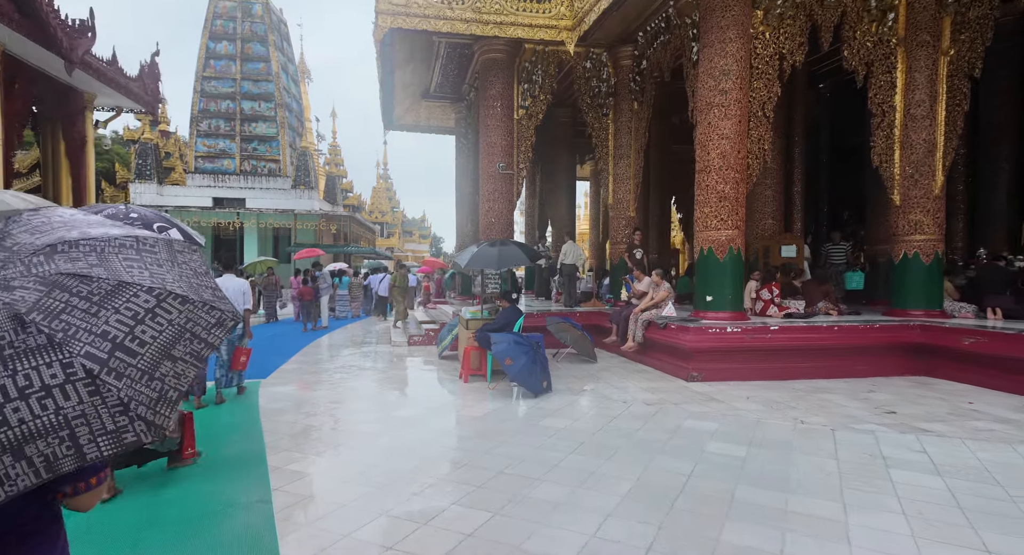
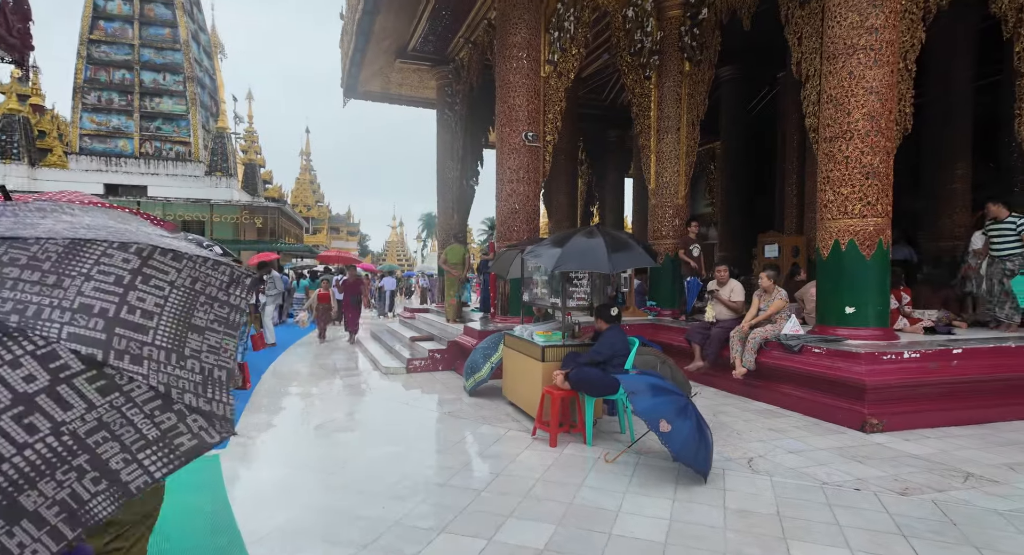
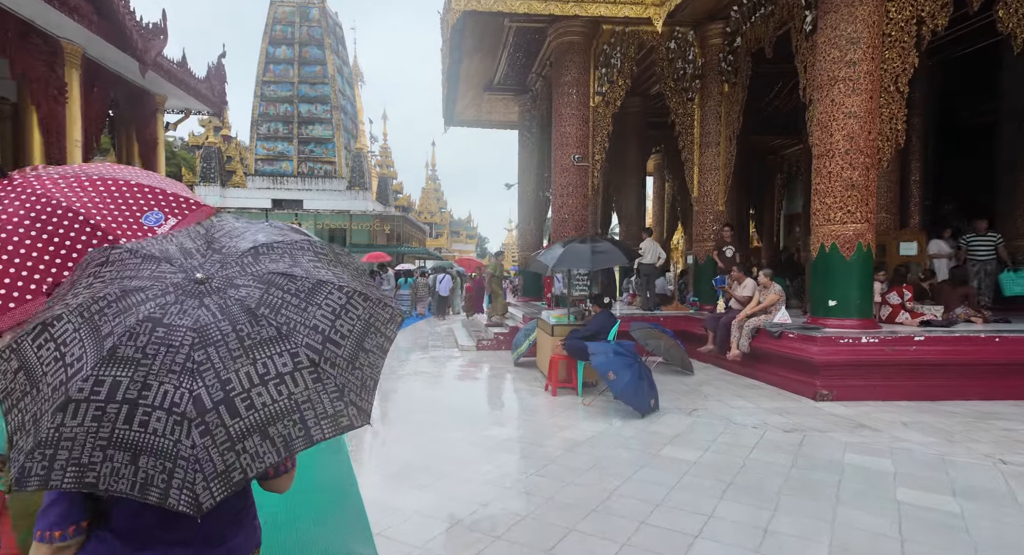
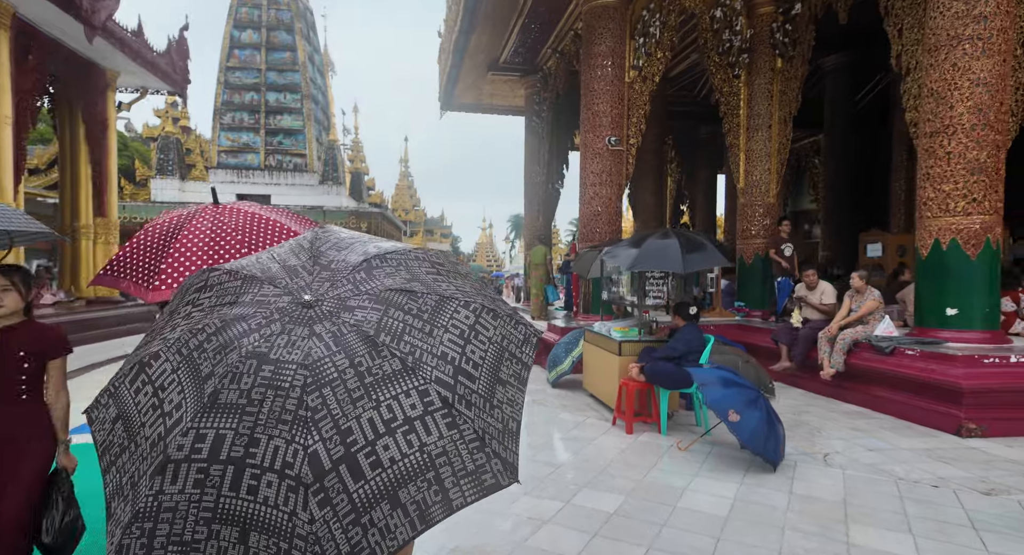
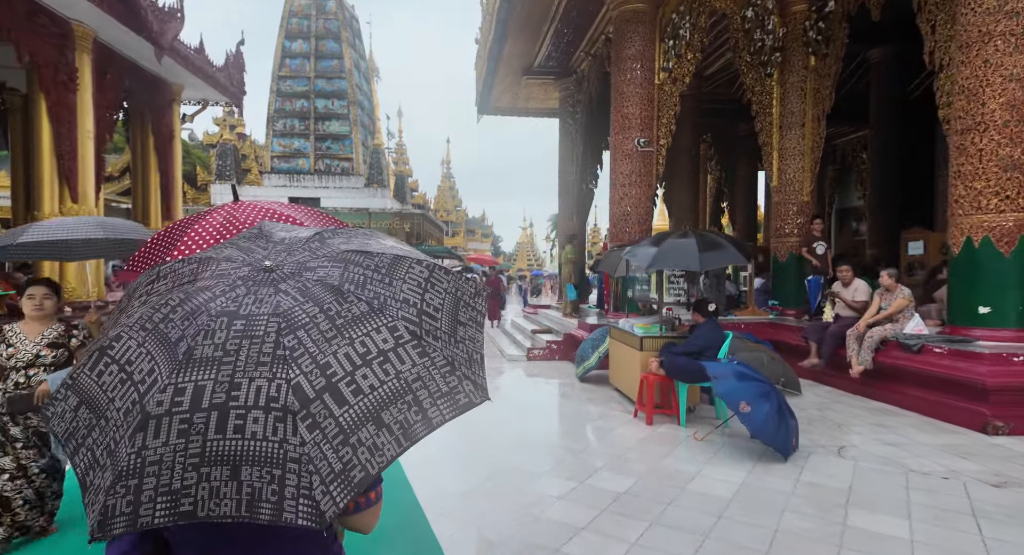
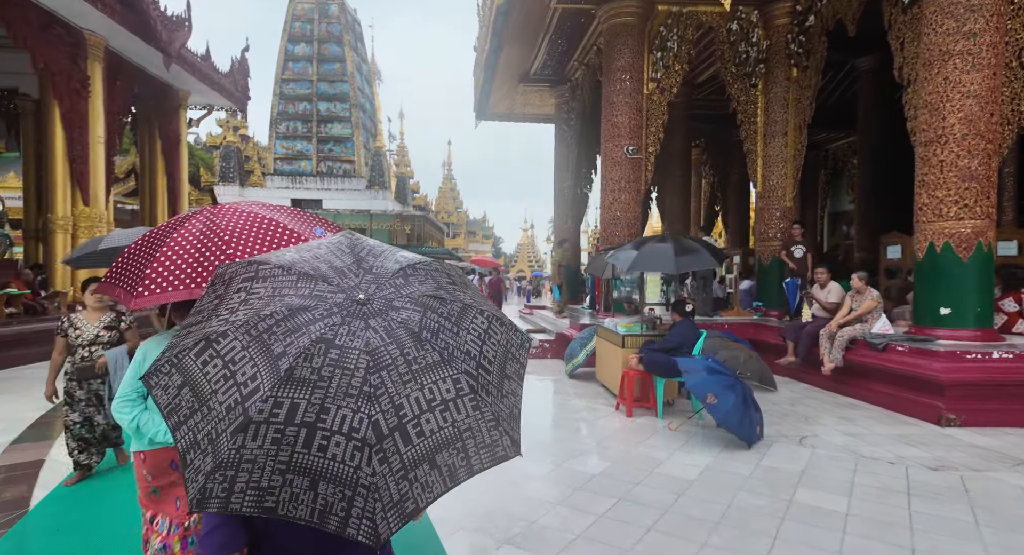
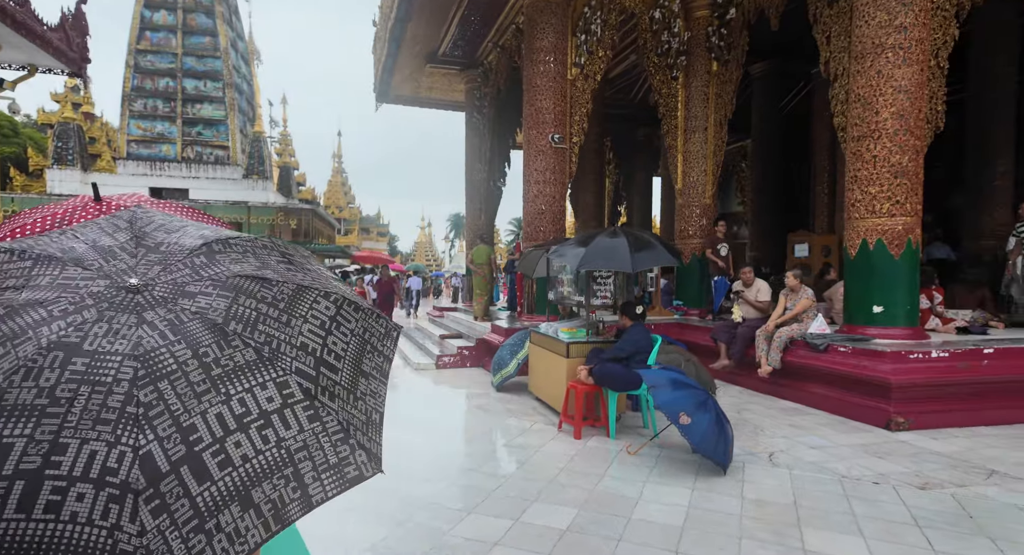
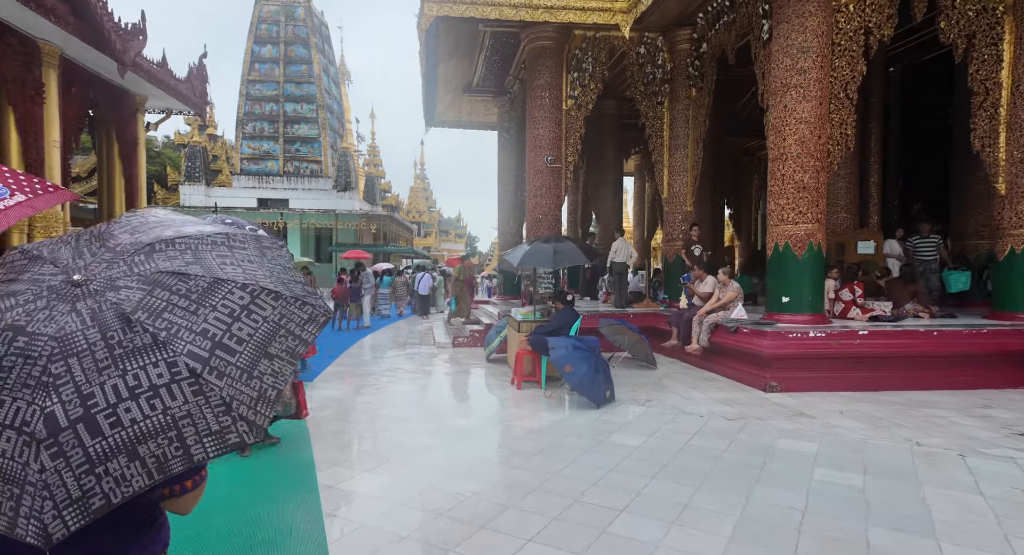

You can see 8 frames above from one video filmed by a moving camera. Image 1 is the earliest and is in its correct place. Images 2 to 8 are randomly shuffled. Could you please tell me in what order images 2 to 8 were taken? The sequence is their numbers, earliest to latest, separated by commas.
8, 3, 6, 5, 4, 7, 2
